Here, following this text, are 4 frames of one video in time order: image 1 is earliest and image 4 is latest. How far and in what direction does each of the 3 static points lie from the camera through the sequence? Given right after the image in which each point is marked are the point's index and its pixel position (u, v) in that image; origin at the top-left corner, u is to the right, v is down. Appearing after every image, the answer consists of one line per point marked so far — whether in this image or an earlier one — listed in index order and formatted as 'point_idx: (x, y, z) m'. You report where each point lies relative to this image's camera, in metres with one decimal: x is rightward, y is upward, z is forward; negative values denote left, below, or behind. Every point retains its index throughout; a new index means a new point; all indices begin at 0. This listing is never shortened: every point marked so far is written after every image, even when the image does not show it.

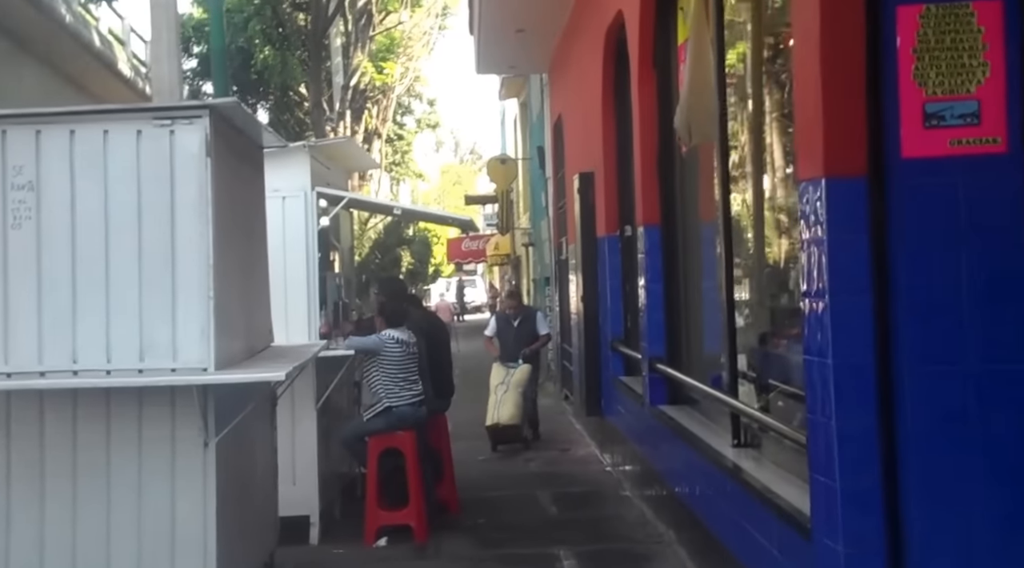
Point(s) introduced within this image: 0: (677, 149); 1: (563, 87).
0: (+1.2, +1.0, +7.9) m
1: (+0.6, +2.4, +13.2) m
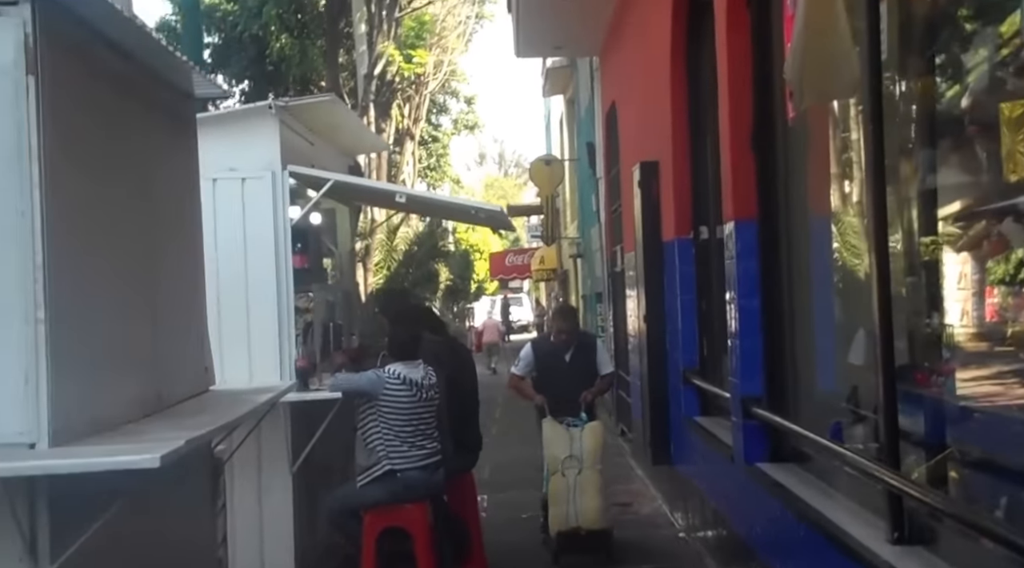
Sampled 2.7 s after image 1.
0: (+1.5, +0.9, +5.9) m
1: (+1.1, +2.3, +11.1) m
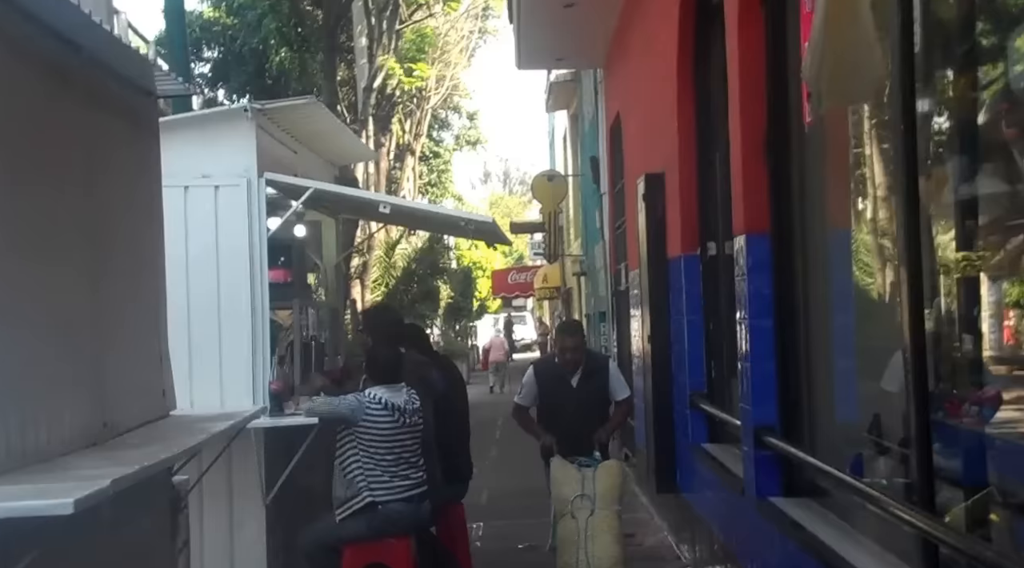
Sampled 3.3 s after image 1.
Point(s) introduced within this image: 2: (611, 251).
0: (+1.4, +0.8, +5.5) m
1: (+1.1, +2.1, +10.8) m
2: (+1.2, +0.4, +12.7) m
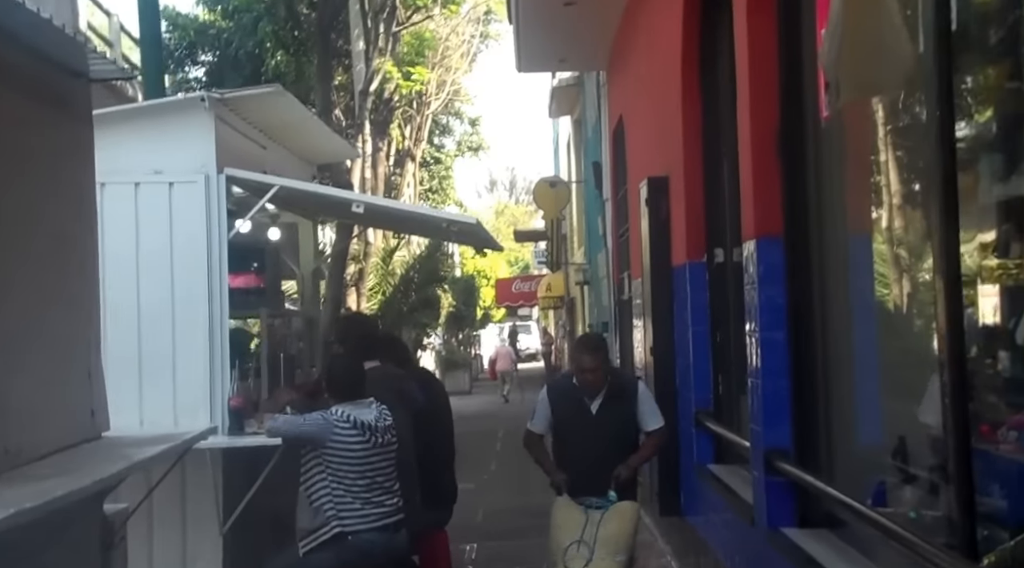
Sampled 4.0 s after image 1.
0: (+1.4, +0.8, +5.0) m
1: (+1.1, +2.0, +10.3) m
2: (+1.2, +0.3, +12.2) m
